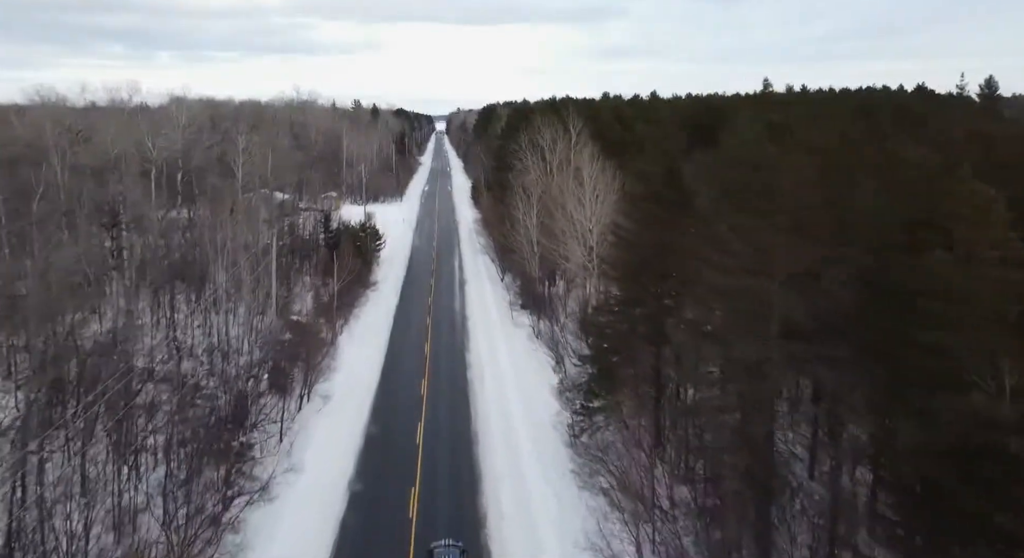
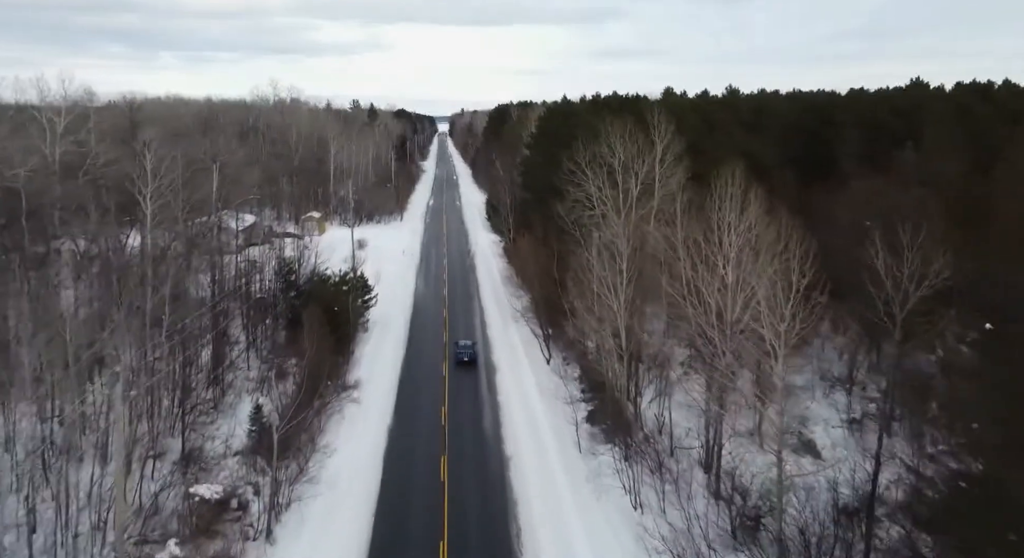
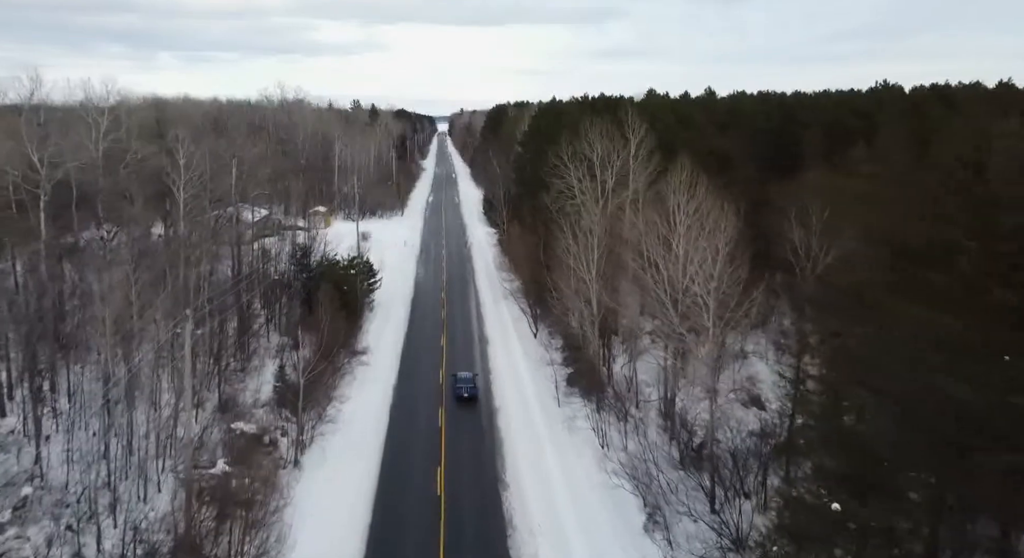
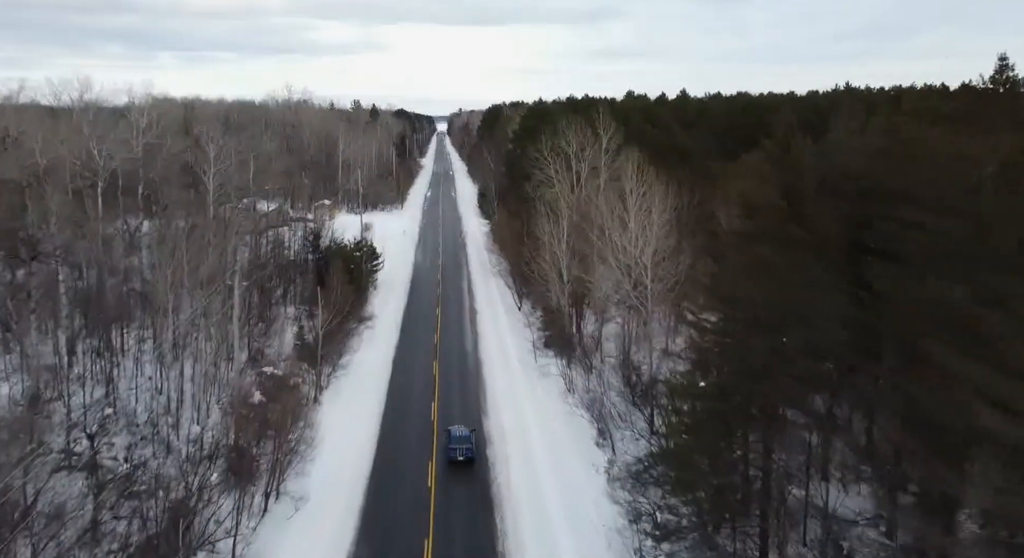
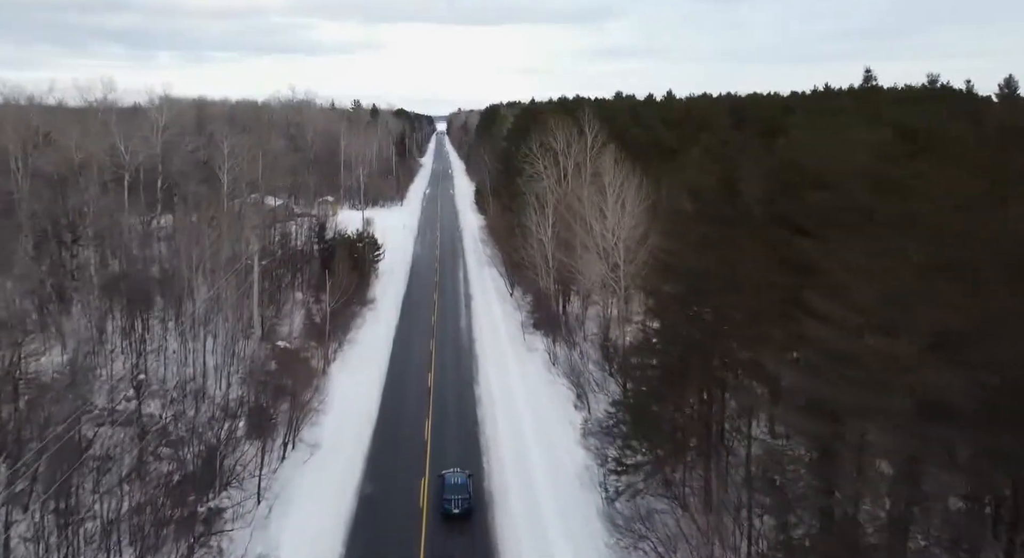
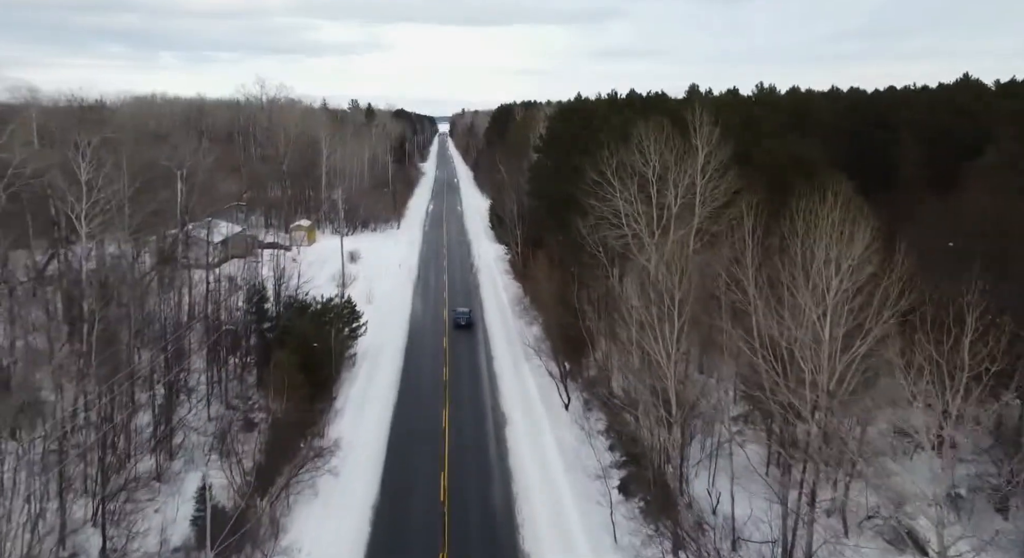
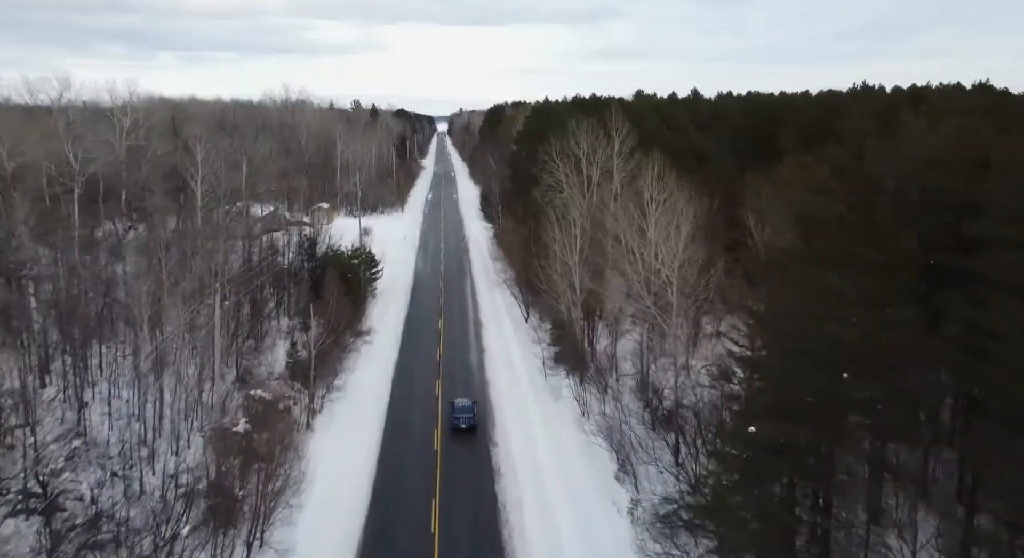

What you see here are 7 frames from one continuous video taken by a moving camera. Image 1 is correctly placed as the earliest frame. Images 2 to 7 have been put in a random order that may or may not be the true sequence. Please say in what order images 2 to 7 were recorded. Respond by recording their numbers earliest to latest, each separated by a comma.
5, 4, 7, 3, 2, 6
